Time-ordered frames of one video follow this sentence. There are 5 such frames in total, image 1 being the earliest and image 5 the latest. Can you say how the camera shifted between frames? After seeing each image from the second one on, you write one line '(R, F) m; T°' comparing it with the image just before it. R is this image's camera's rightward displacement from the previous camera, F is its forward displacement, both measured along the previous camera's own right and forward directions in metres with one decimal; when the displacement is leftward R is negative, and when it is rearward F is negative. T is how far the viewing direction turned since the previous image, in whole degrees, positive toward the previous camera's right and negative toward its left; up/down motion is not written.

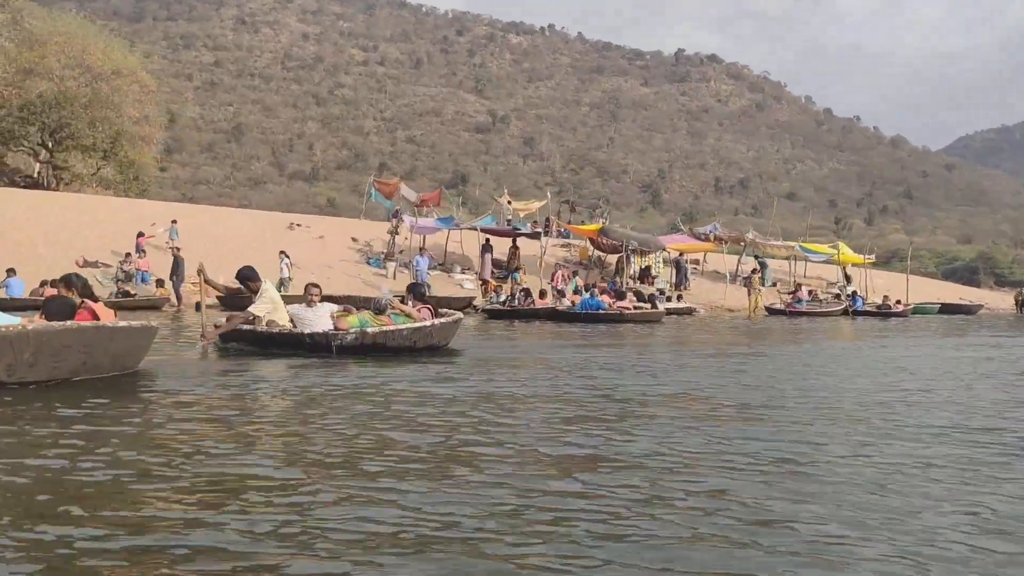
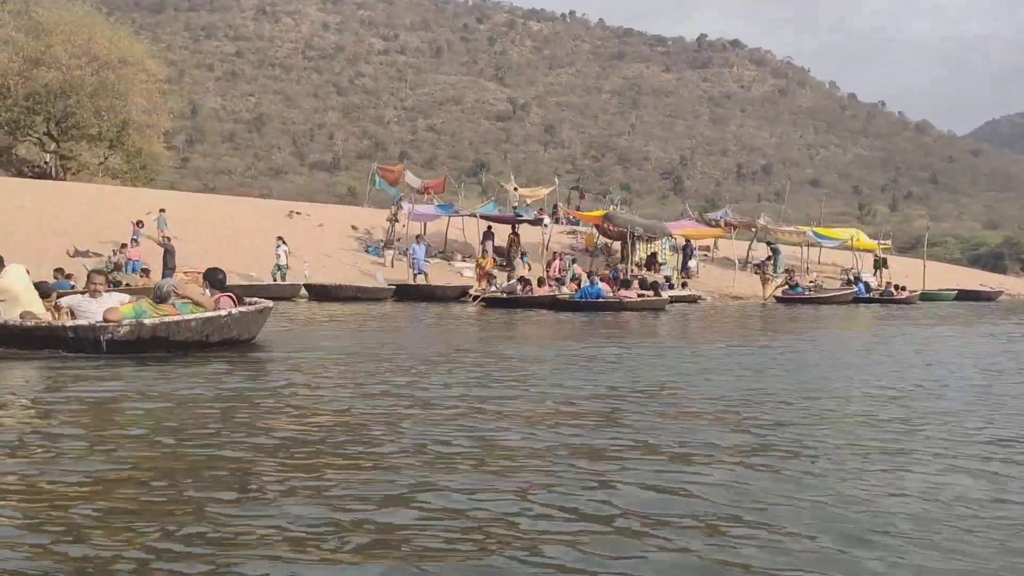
(+0.6, +0.7) m; -1°
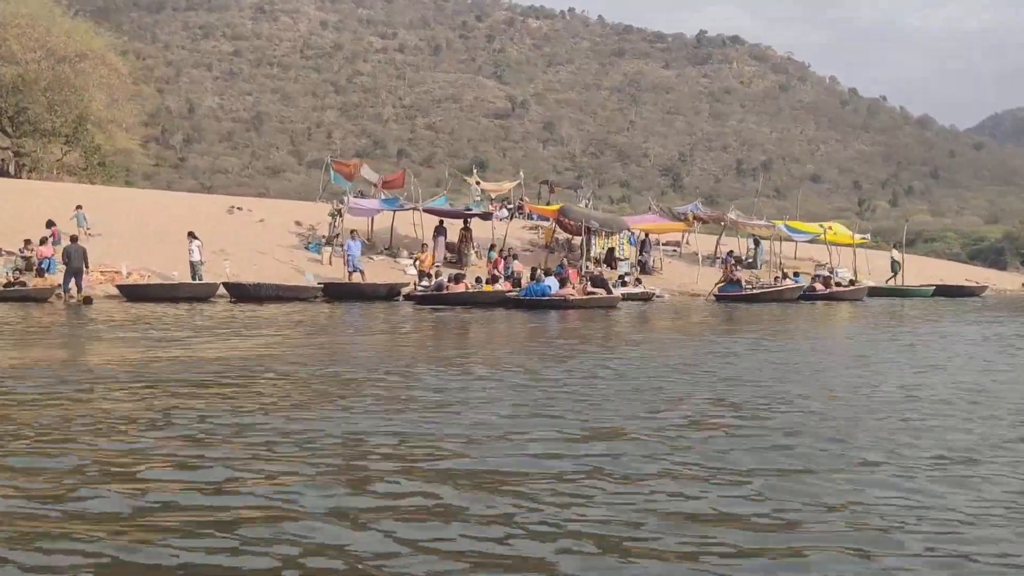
(+1.5, +1.7) m; 0°
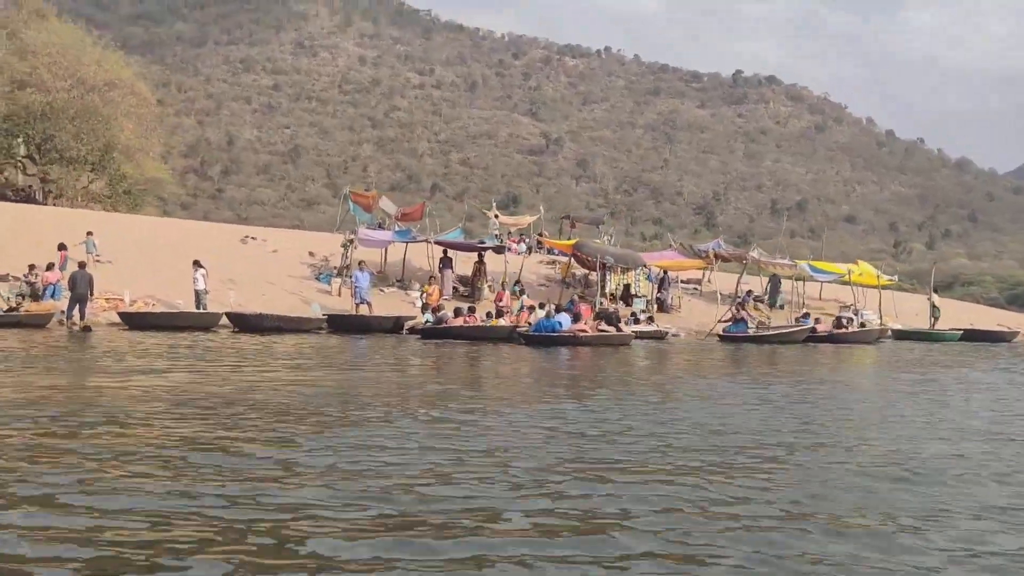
(+0.5, +0.5) m; -2°
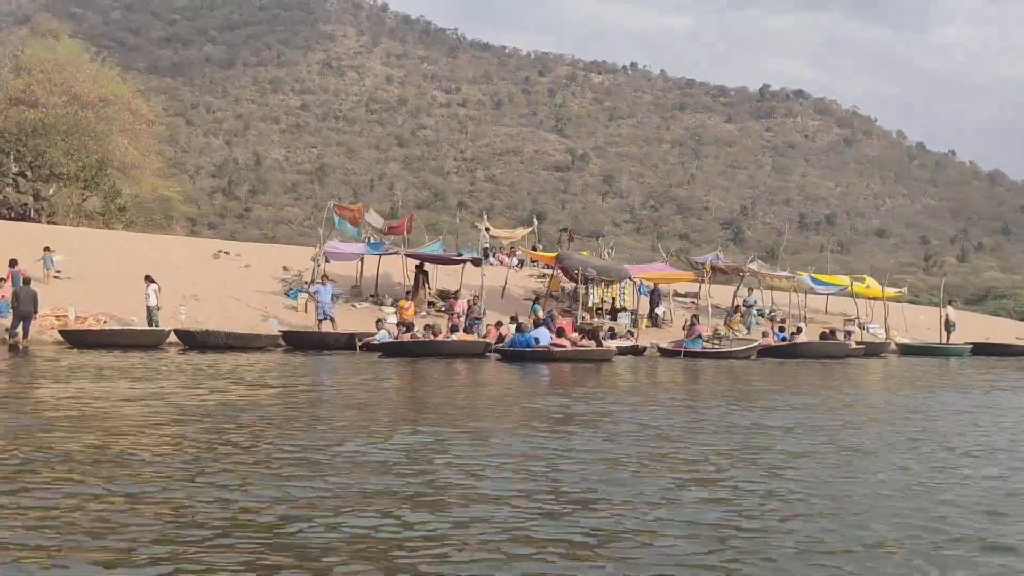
(+1.3, +1.3) m; -2°
